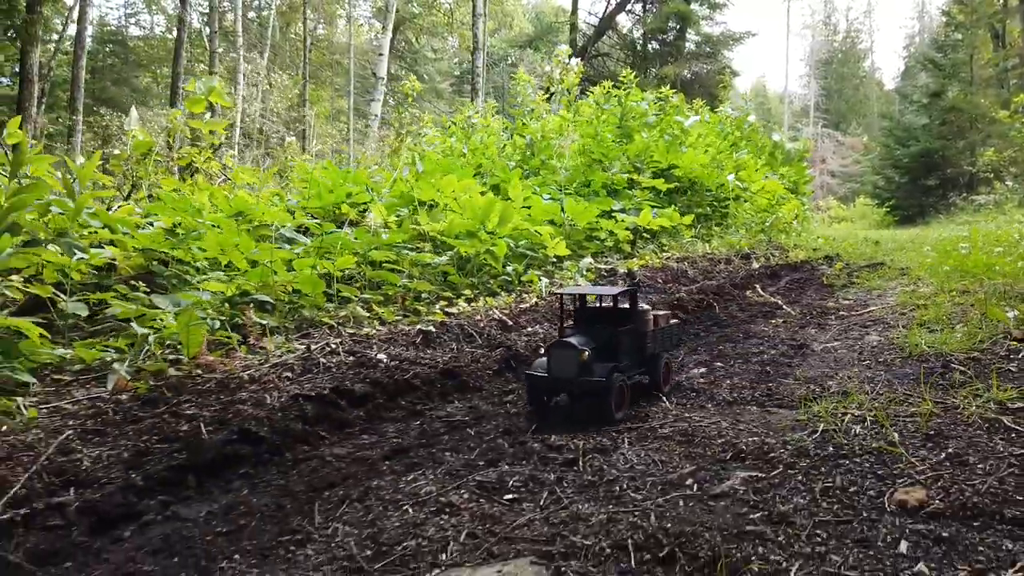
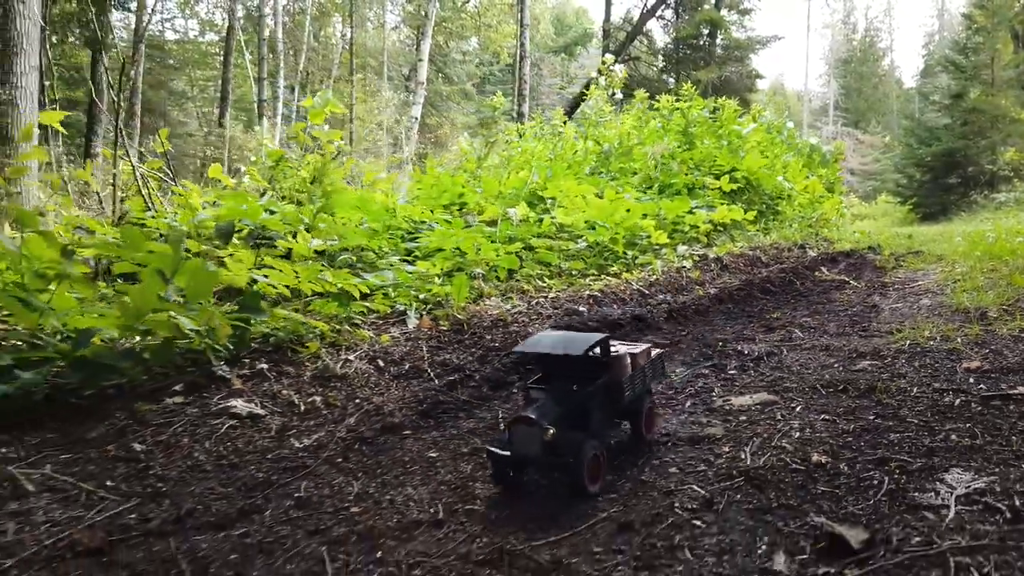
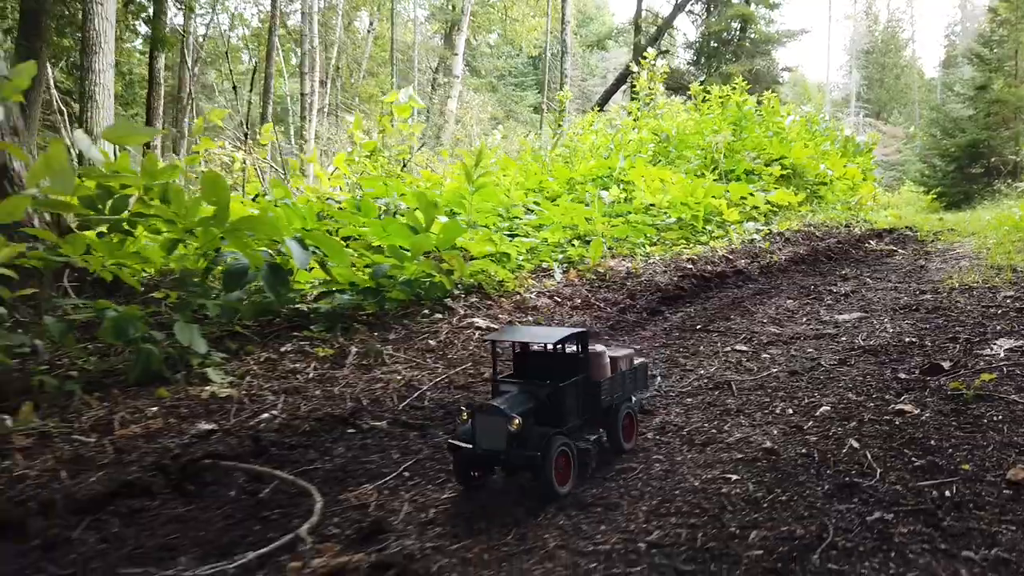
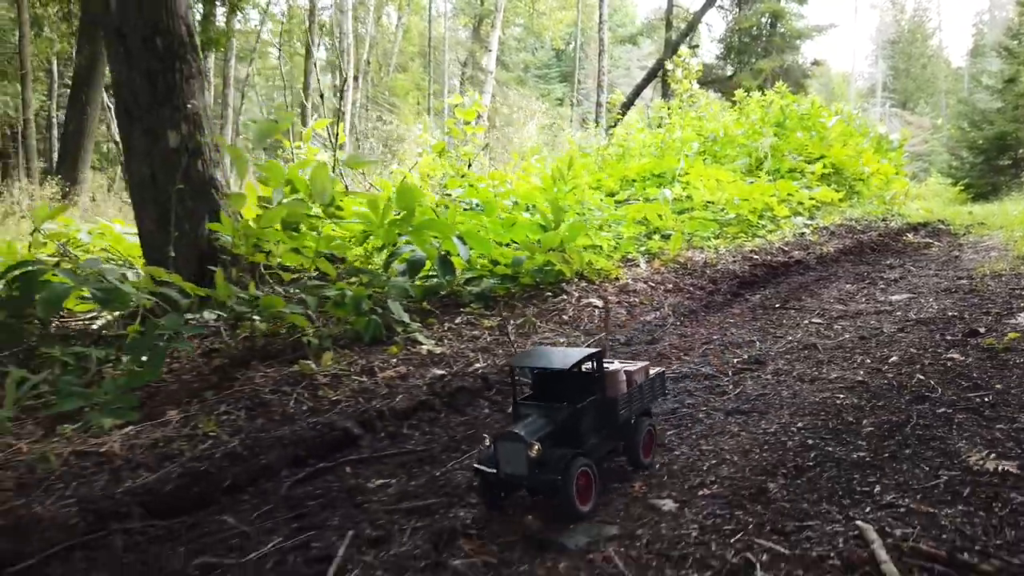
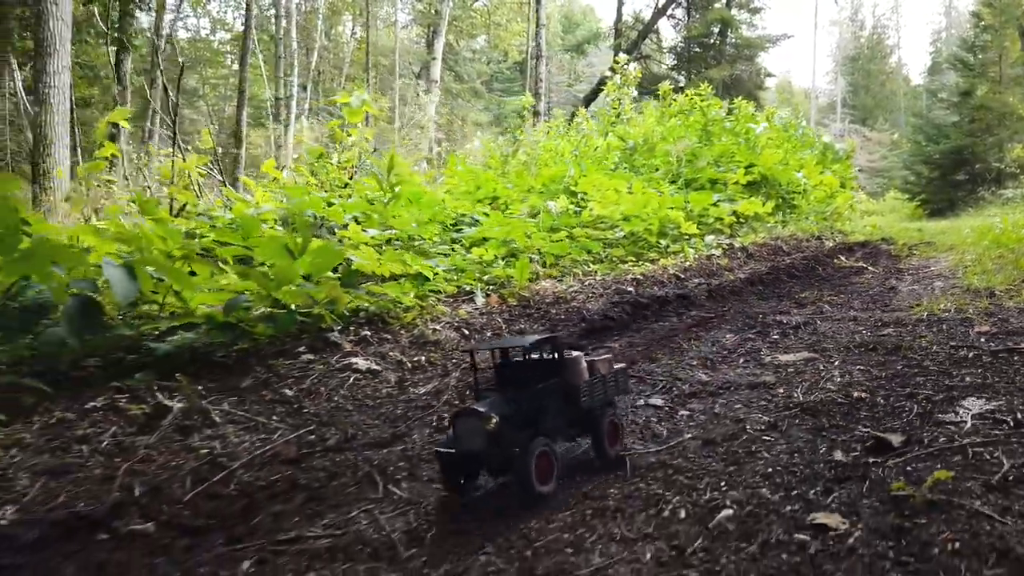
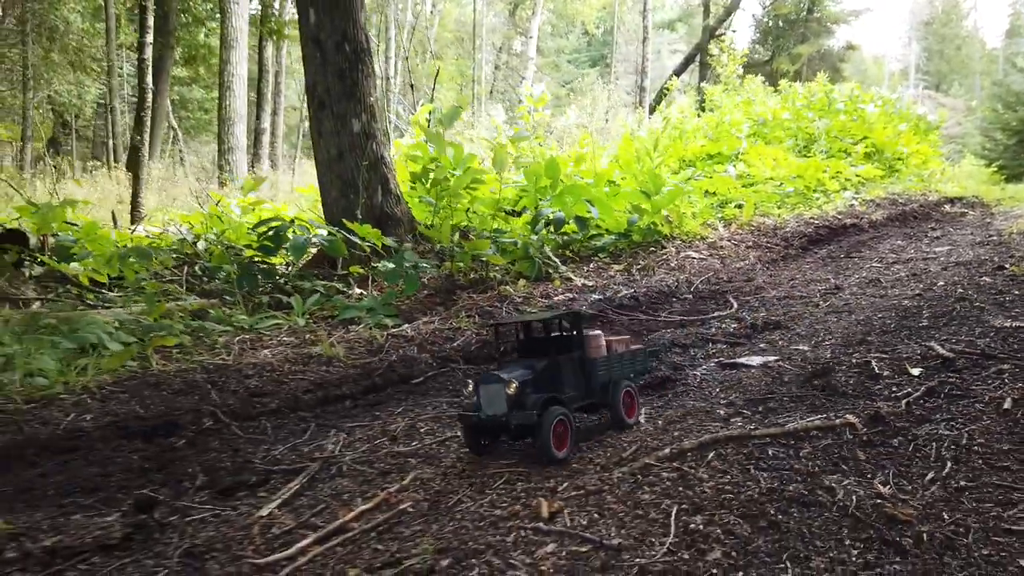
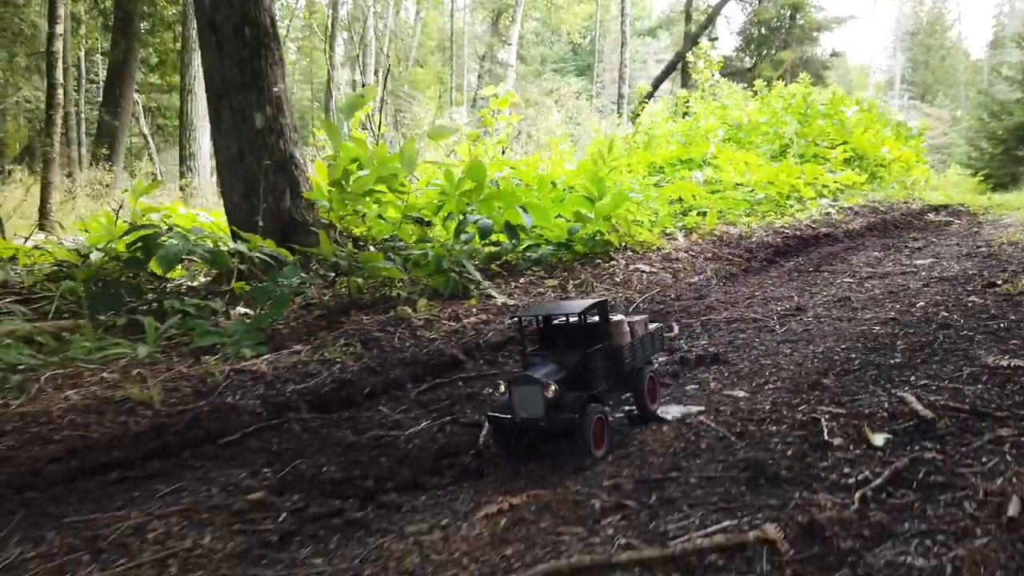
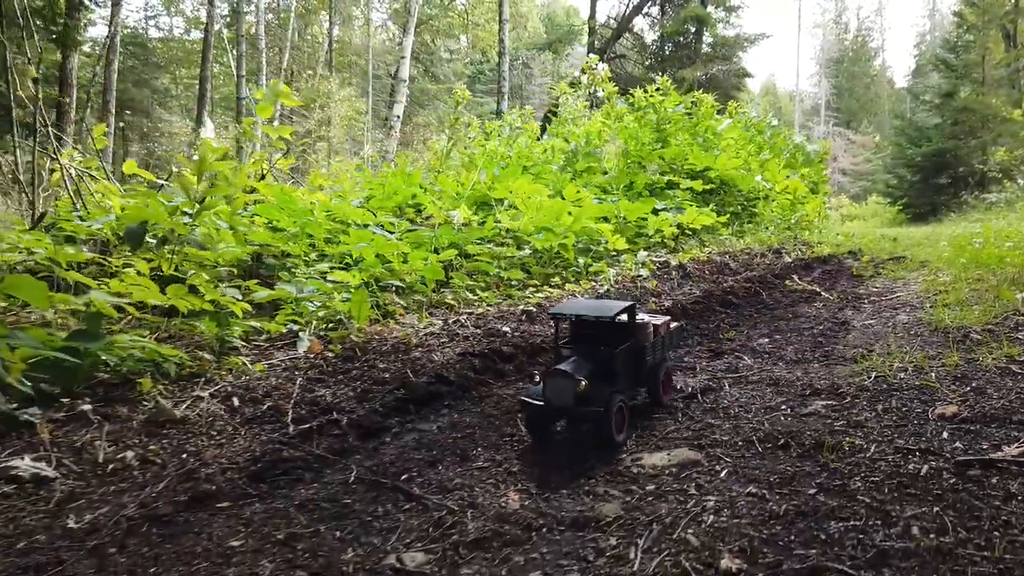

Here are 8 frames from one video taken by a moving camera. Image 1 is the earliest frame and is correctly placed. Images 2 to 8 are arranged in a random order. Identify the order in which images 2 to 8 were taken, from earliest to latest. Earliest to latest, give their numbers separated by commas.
8, 2, 5, 3, 4, 7, 6
